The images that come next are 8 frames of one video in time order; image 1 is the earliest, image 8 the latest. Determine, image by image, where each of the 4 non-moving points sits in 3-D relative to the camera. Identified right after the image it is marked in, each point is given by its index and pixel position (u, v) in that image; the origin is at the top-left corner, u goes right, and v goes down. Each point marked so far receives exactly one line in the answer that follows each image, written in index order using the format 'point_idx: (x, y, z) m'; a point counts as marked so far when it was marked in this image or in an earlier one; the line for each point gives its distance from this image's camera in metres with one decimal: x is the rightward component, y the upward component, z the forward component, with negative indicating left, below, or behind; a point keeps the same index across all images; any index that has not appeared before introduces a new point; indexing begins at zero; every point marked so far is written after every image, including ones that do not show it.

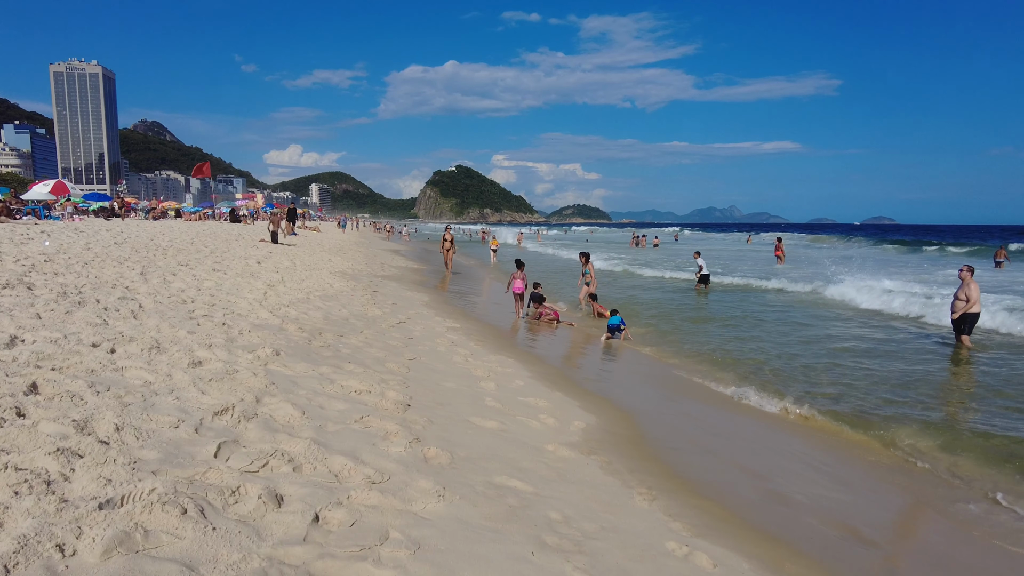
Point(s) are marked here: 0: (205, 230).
0: (-8.3, +1.5, +19.1) m
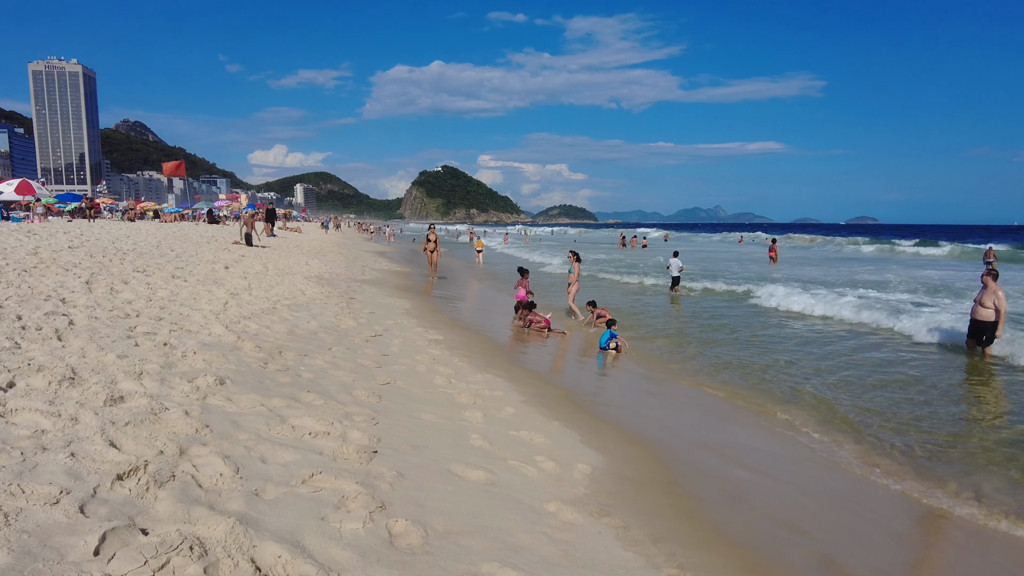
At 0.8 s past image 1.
0: (-8.6, +1.4, +18.2) m
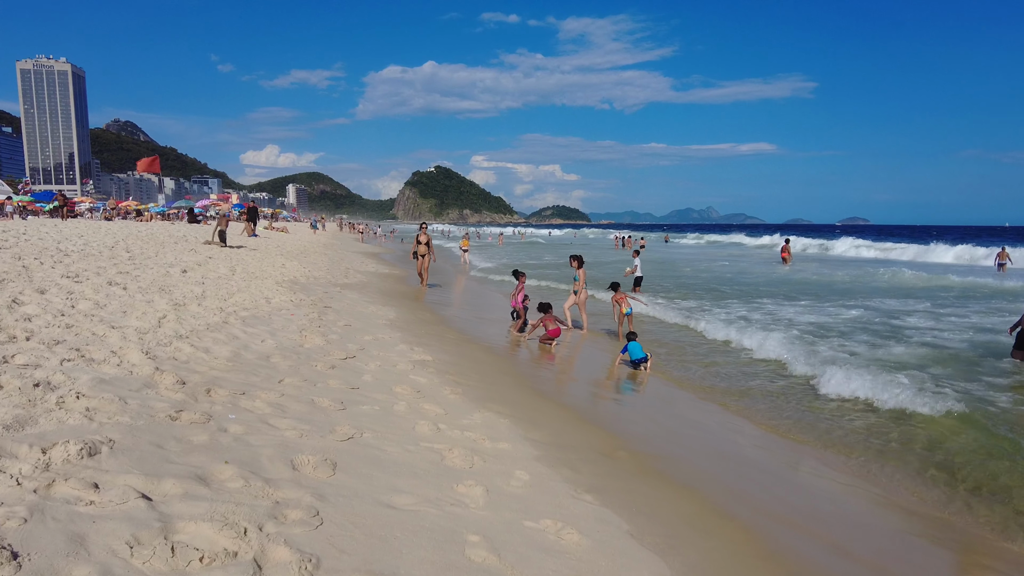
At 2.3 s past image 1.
0: (-8.7, +1.3, +16.6) m
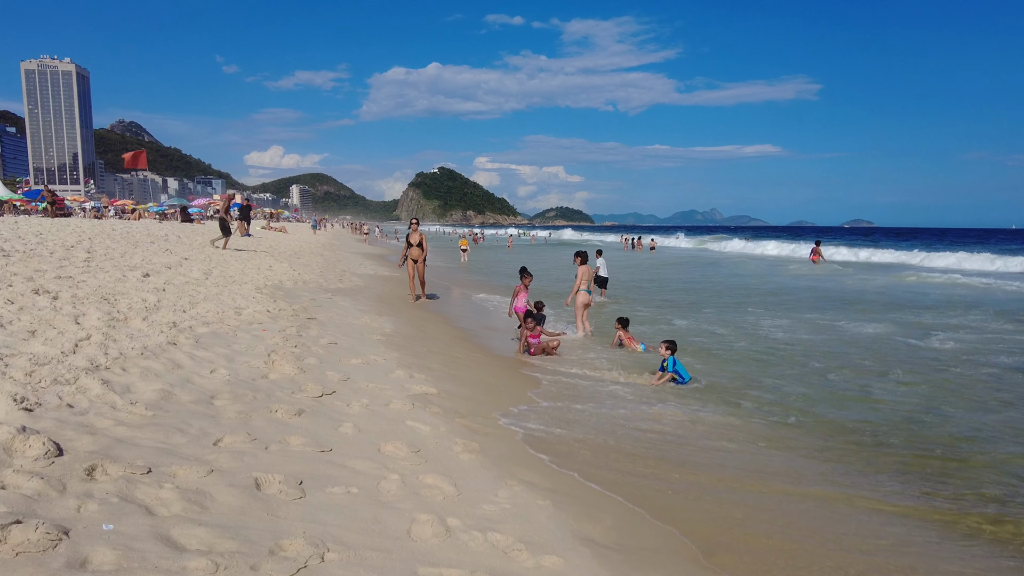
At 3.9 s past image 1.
0: (-8.4, +1.2, +15.1) m
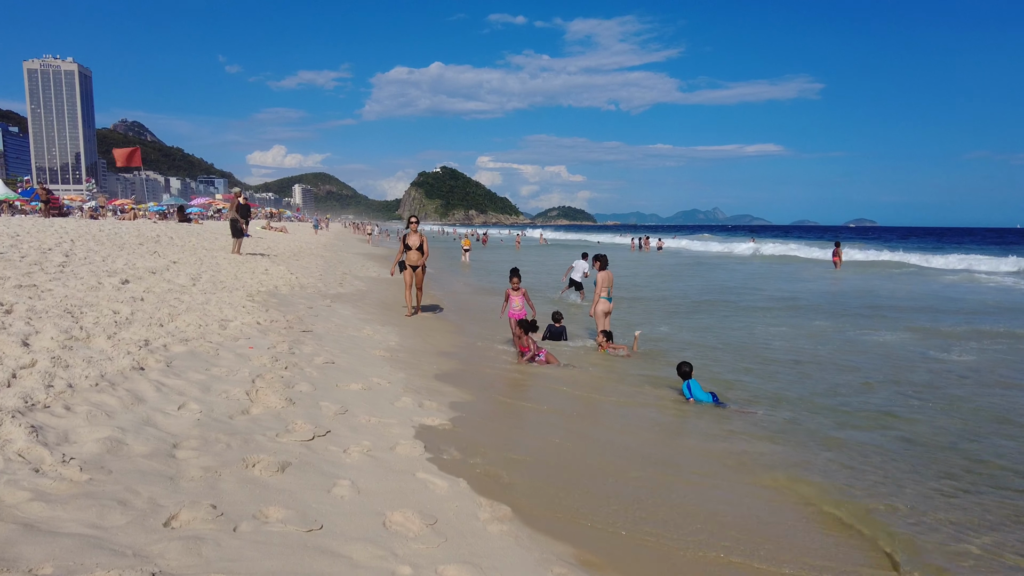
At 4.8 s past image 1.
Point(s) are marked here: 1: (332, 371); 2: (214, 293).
0: (-8.2, +1.2, +14.3) m
1: (-1.4, -0.6, +5.6) m
2: (-3.5, -0.1, +8.5) m
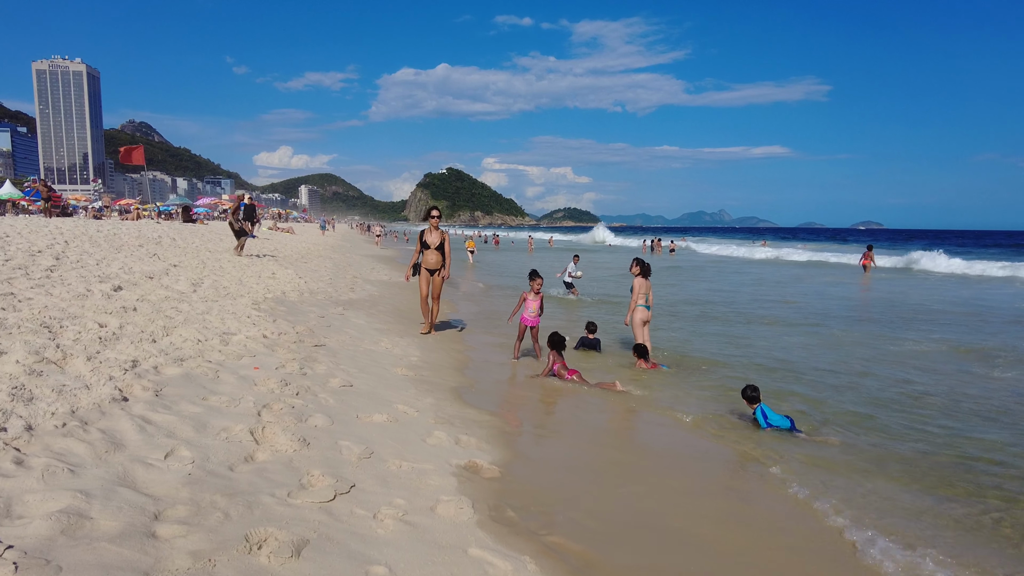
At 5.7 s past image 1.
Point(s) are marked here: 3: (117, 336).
0: (-7.8, +1.1, +13.6) m
1: (-1.1, -0.7, +4.8) m
2: (-3.2, -0.1, +7.7) m
3: (-2.8, -0.3, +5.1) m
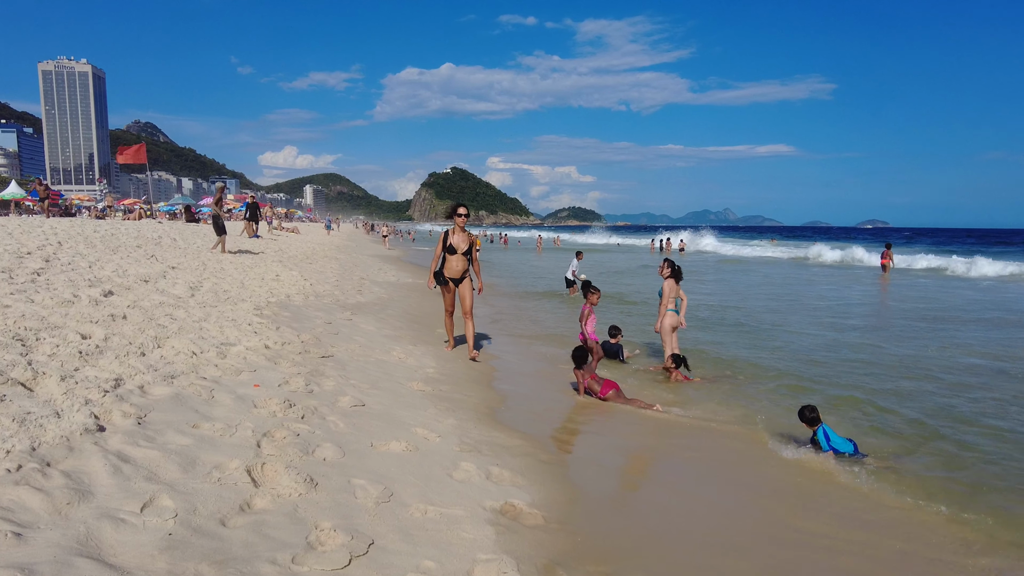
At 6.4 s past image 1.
0: (-7.6, +1.0, +13.0) m
1: (-0.9, -0.8, +4.2) m
2: (-3.0, -0.2, +7.2) m
3: (-2.6, -0.4, +4.6) m
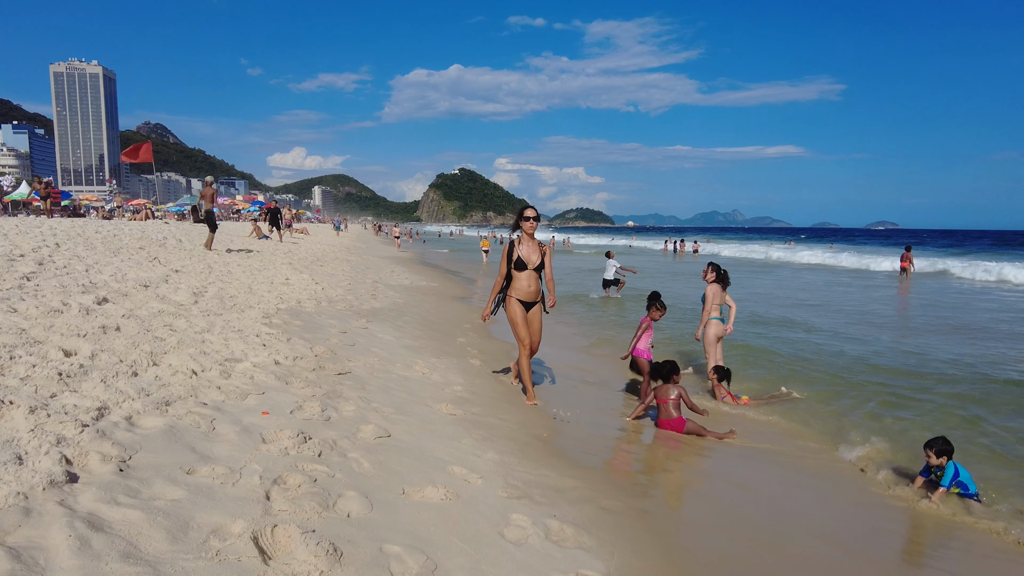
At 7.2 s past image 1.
0: (-7.2, +1.0, +12.5) m
1: (-0.6, -0.8, +3.5) m
2: (-2.6, -0.2, +6.5) m
3: (-2.3, -0.4, +3.9) m
